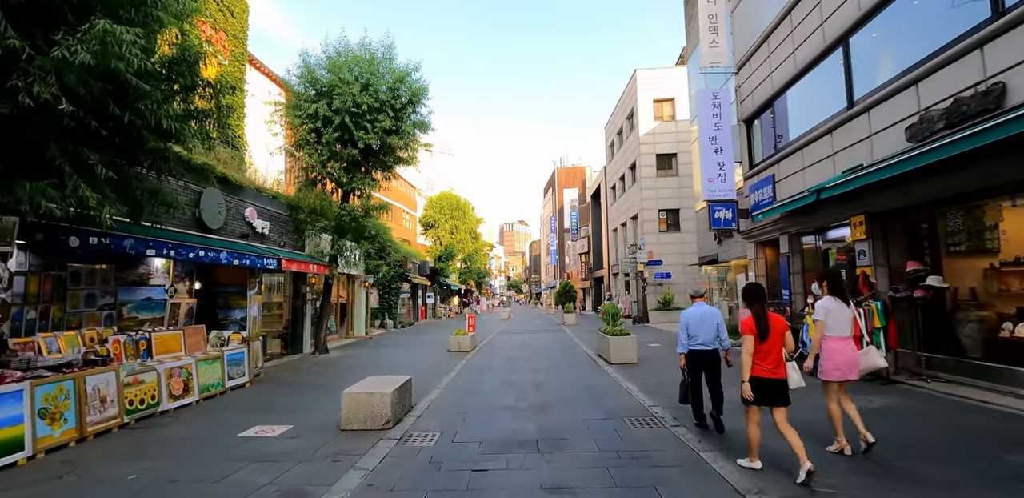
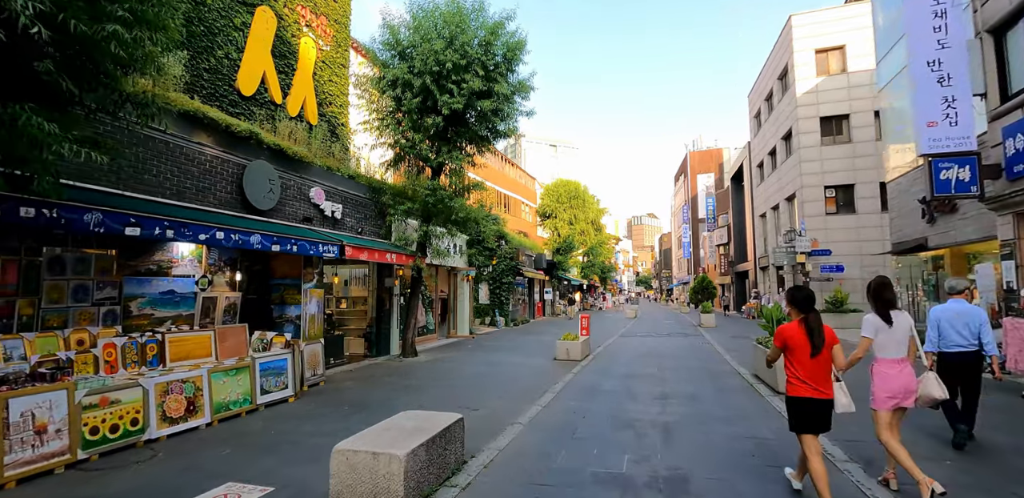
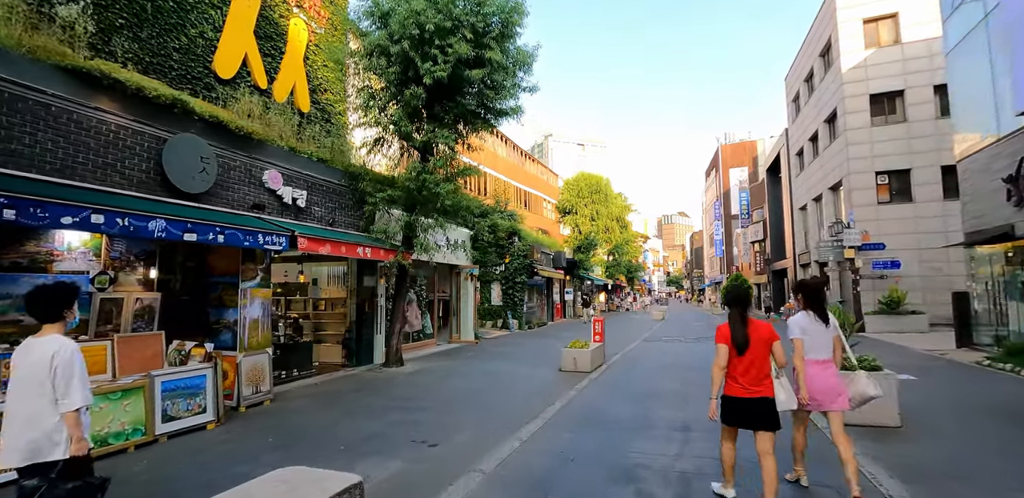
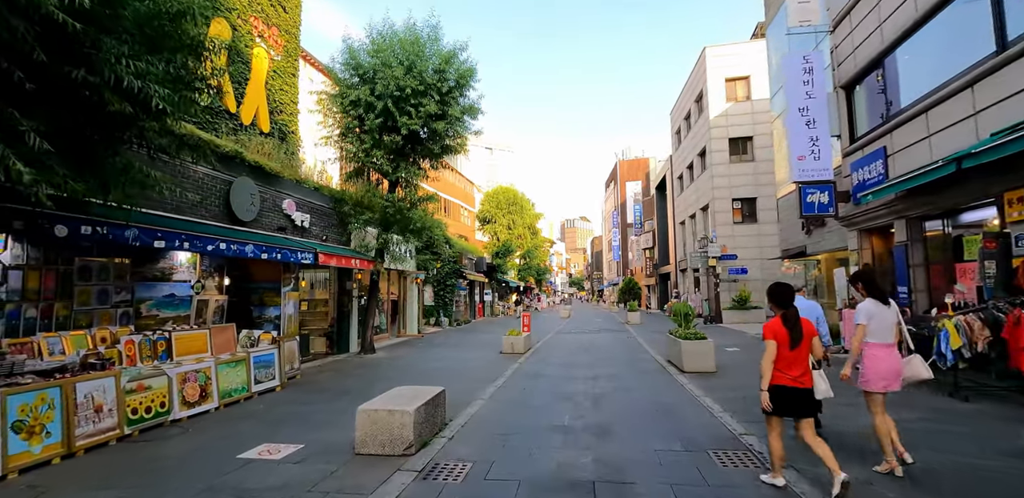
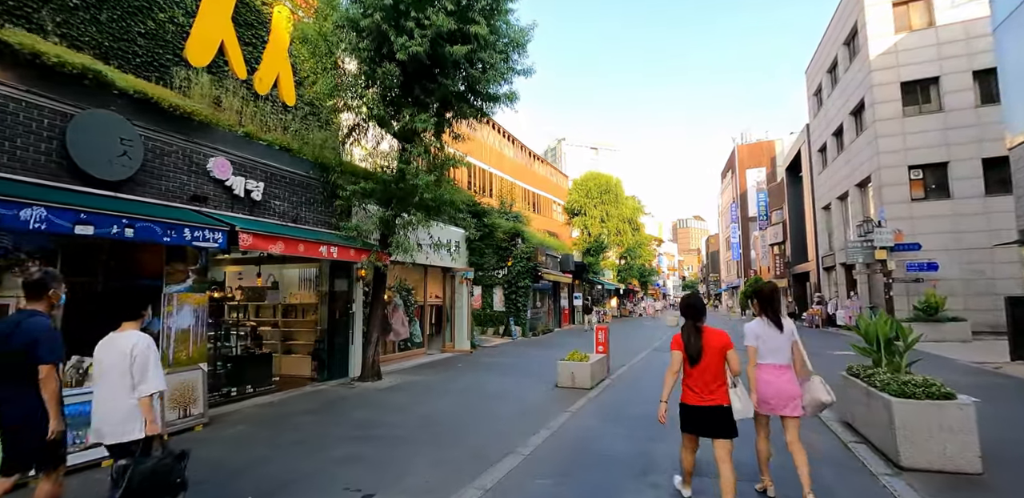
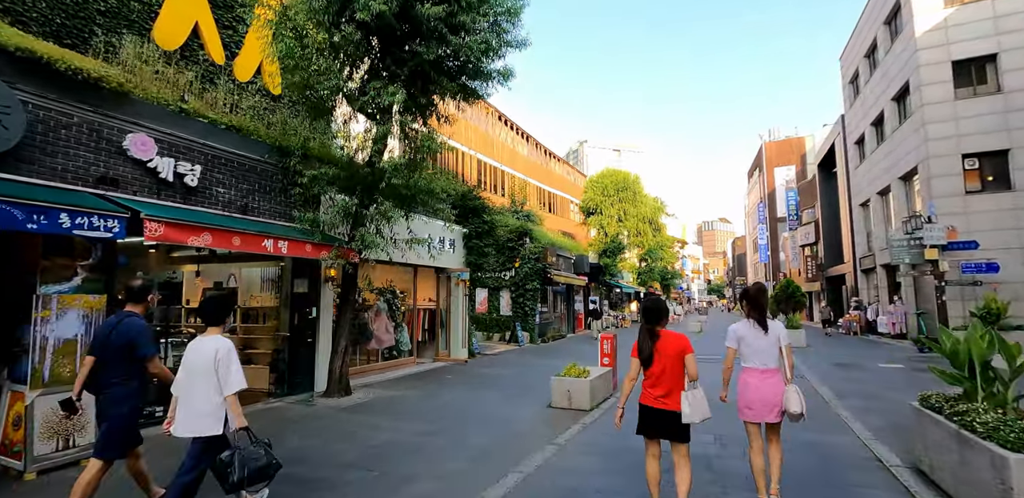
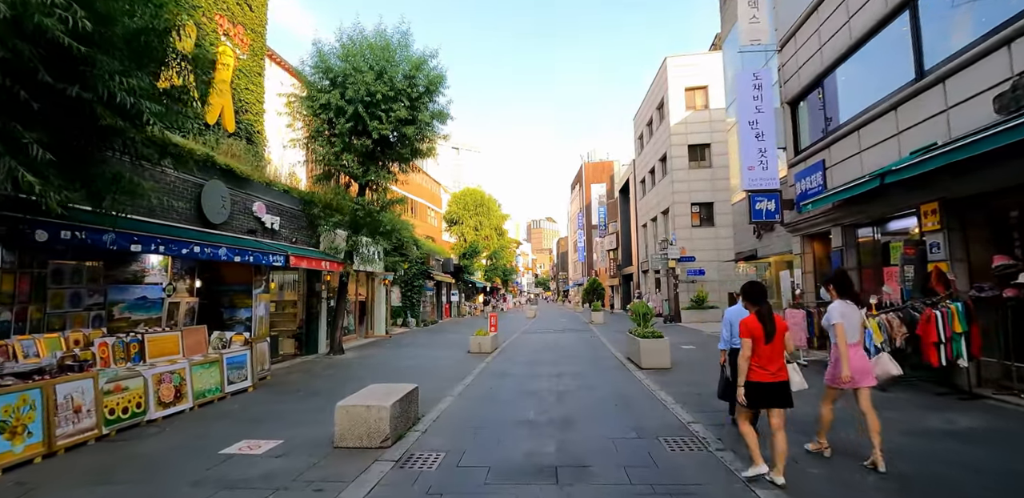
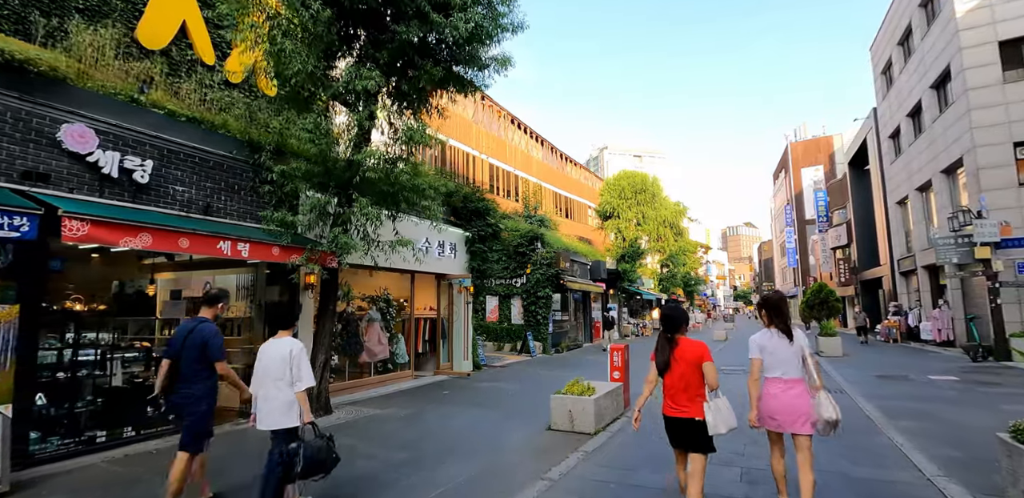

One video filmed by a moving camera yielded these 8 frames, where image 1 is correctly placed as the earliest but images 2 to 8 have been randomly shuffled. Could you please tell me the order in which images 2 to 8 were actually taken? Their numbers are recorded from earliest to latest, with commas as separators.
7, 4, 2, 3, 5, 6, 8
